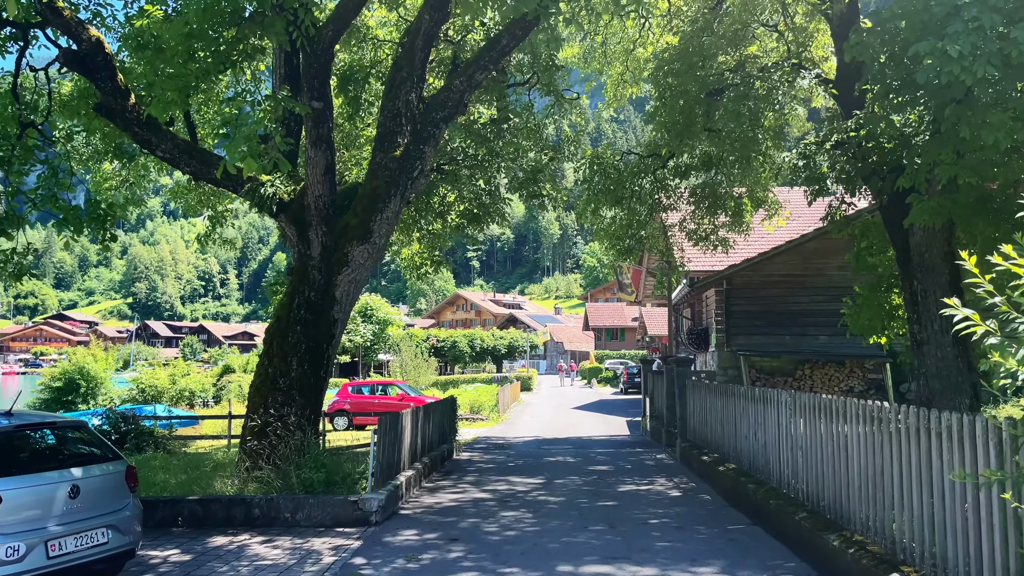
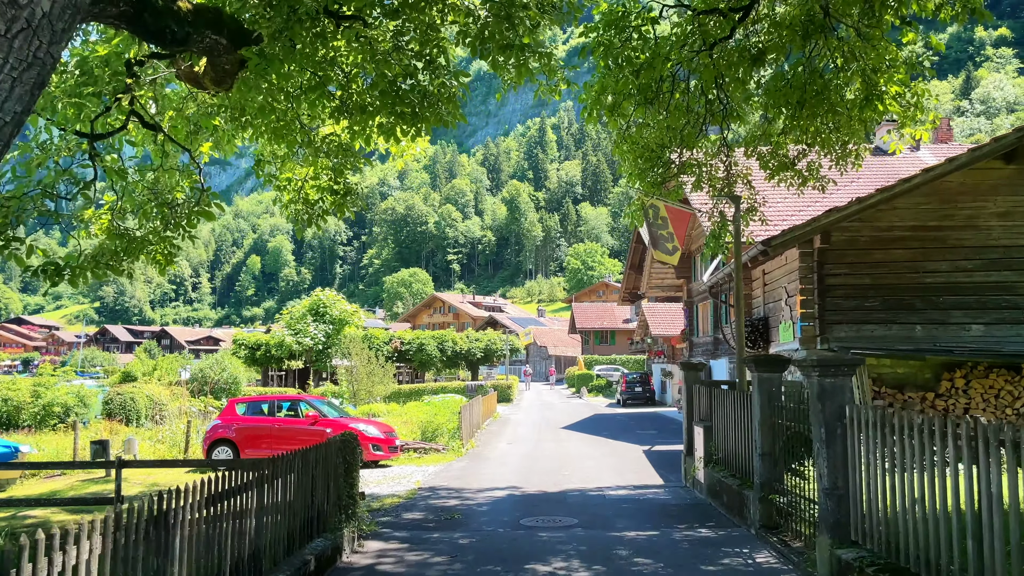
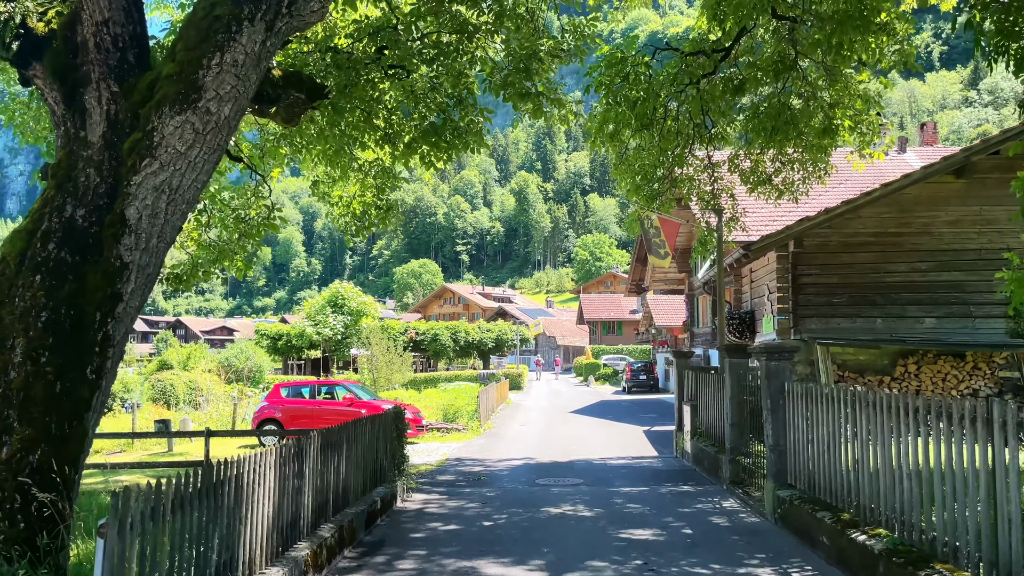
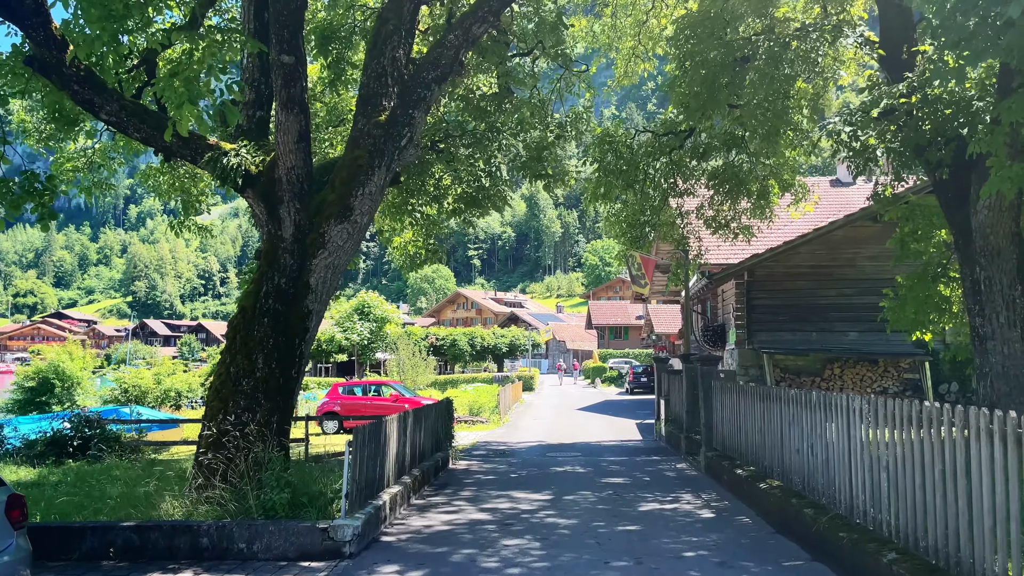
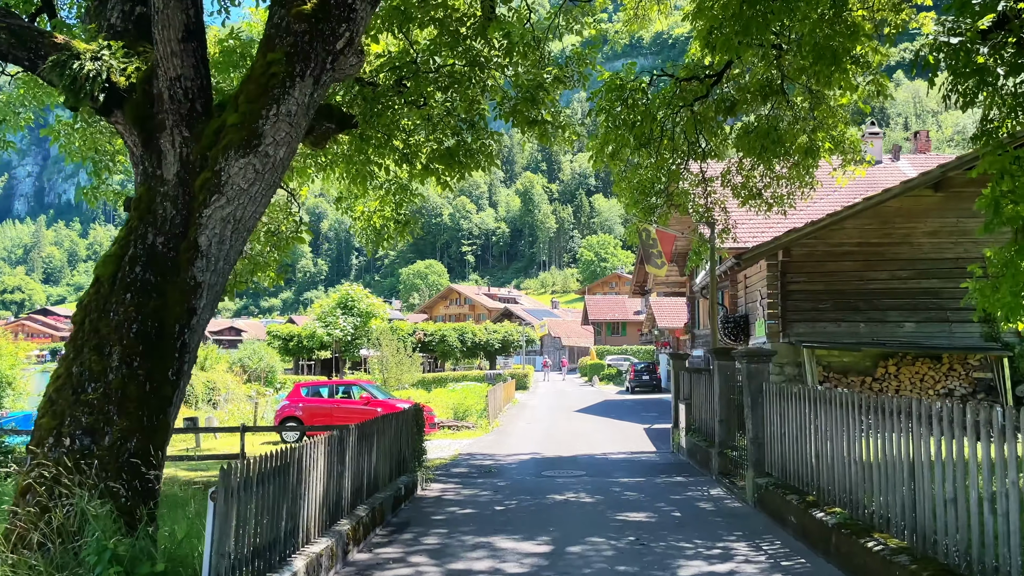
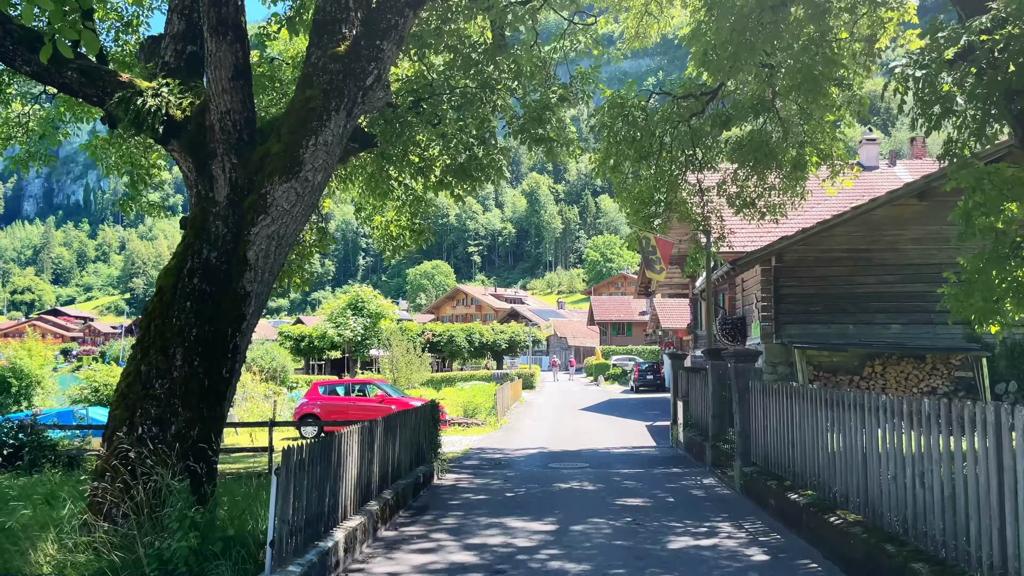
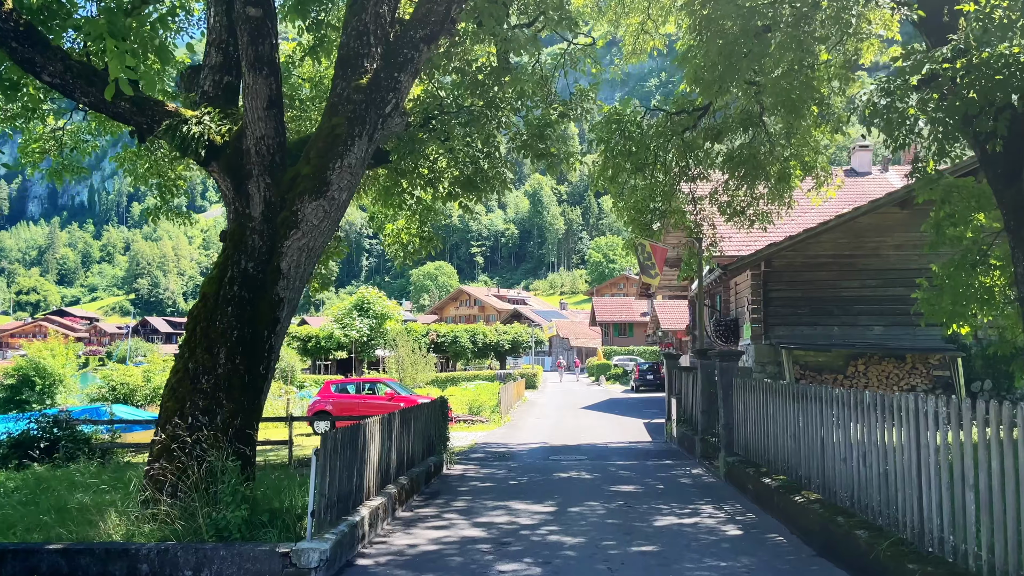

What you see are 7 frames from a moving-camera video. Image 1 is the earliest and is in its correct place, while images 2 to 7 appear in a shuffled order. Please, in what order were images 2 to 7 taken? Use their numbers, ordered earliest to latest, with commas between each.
4, 7, 6, 5, 3, 2
